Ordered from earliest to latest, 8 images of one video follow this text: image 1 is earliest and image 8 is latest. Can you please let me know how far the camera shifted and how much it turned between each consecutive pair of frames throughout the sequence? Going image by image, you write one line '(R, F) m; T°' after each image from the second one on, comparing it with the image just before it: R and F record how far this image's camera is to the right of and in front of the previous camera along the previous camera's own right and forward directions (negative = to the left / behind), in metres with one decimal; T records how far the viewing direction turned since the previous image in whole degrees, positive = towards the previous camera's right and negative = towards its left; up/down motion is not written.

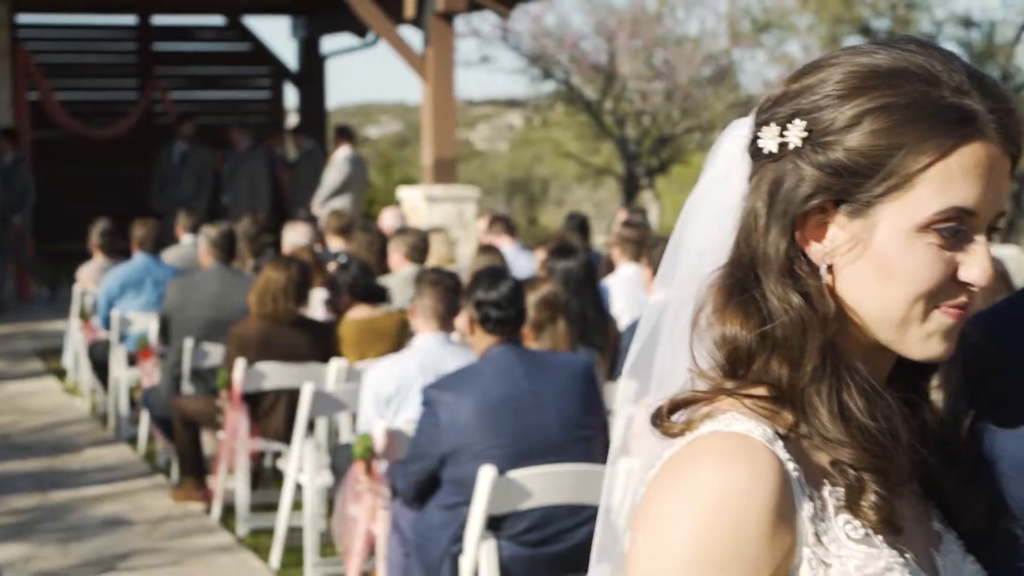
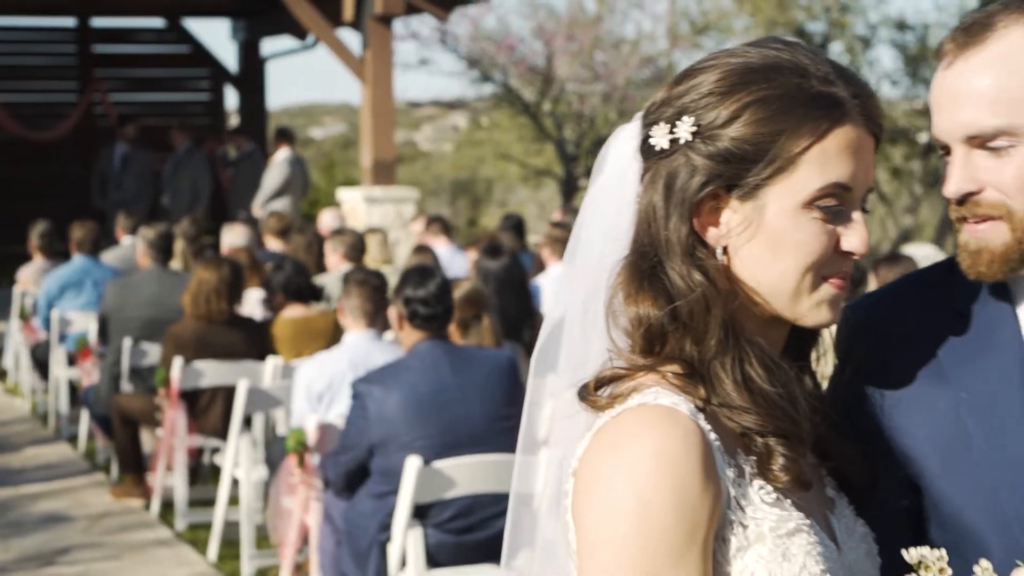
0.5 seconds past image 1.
(+0.1, -0.2) m; +2°
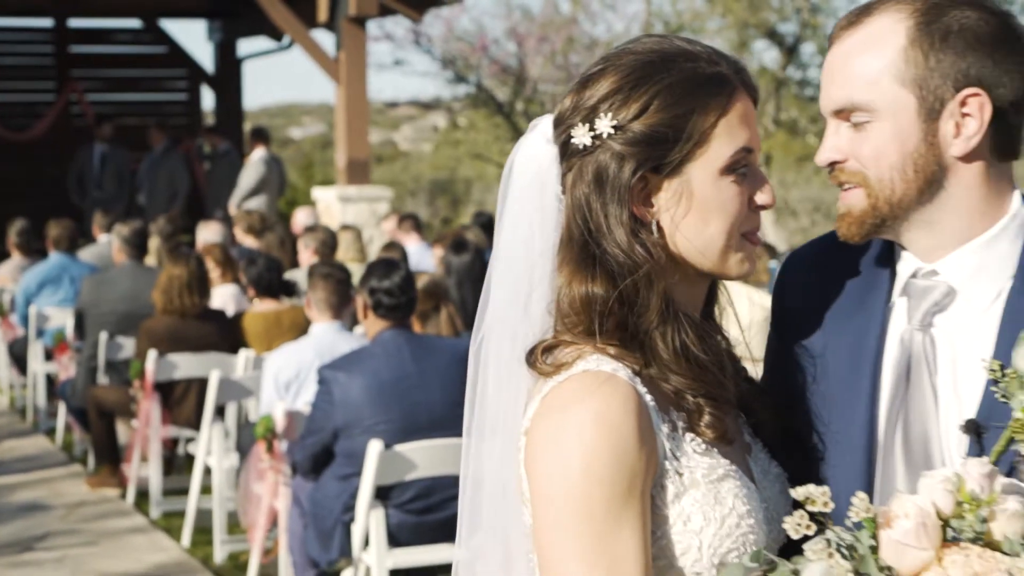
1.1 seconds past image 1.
(+0.1, -0.2) m; +1°
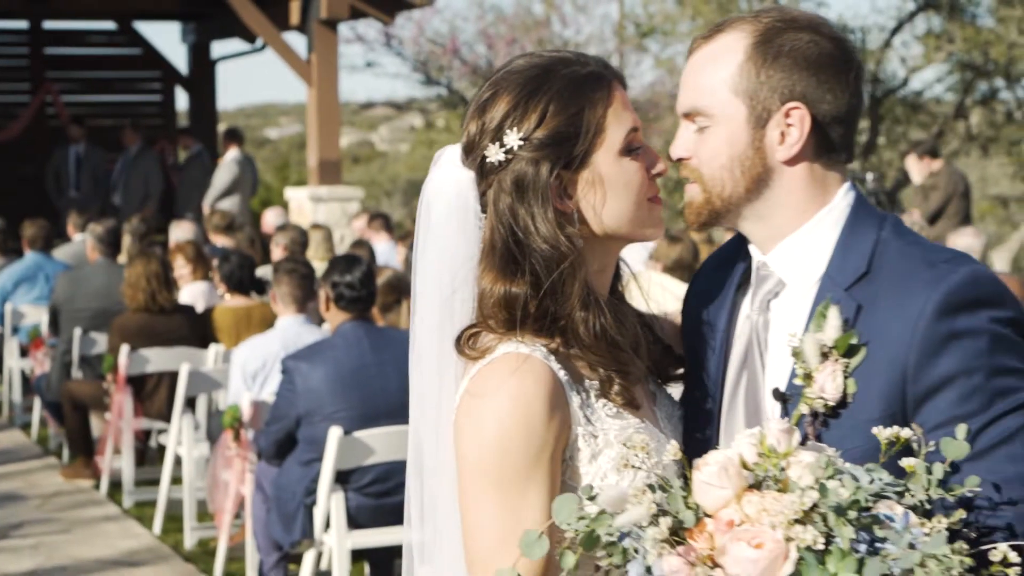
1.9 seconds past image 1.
(+0.1, -0.3) m; +1°
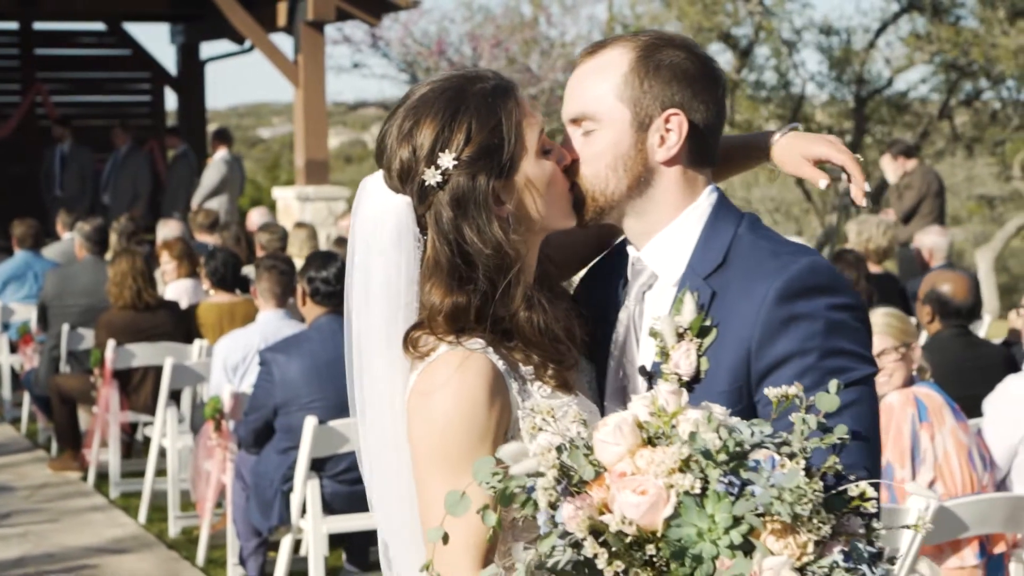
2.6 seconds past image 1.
(+0.1, -0.2) m; 0°
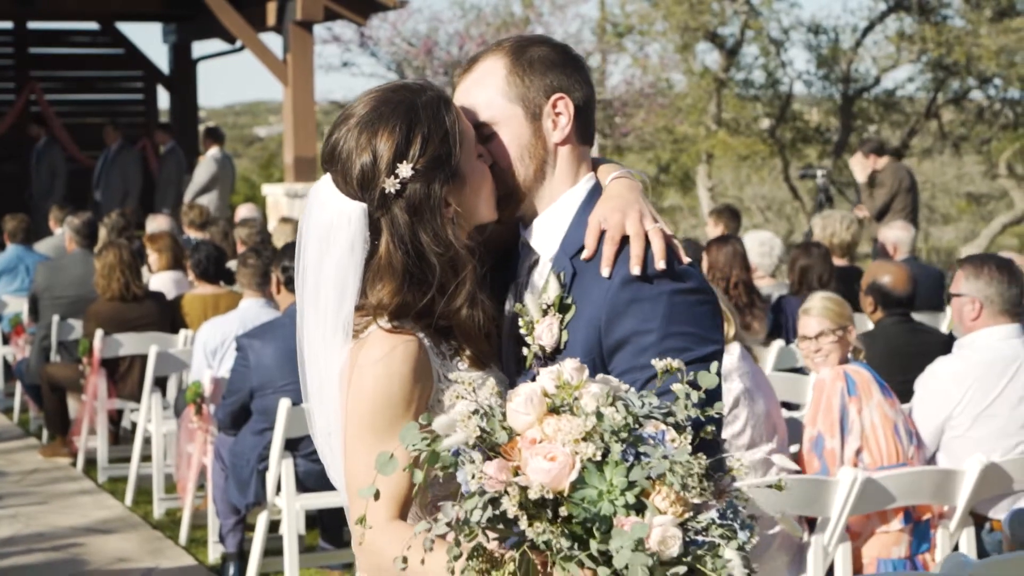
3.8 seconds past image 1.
(+0.1, -0.3) m; 0°
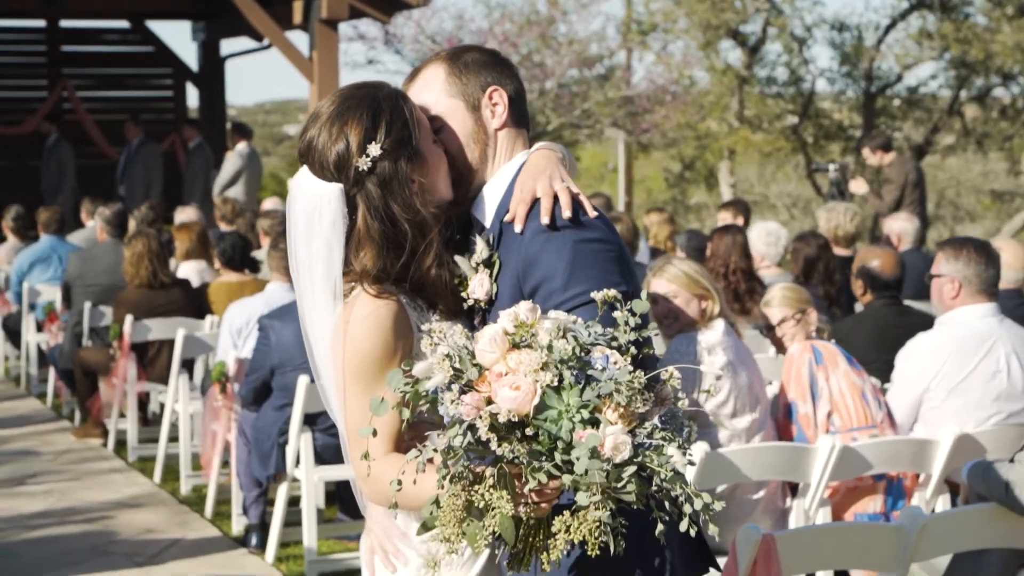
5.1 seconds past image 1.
(+0.1, -0.3) m; -1°
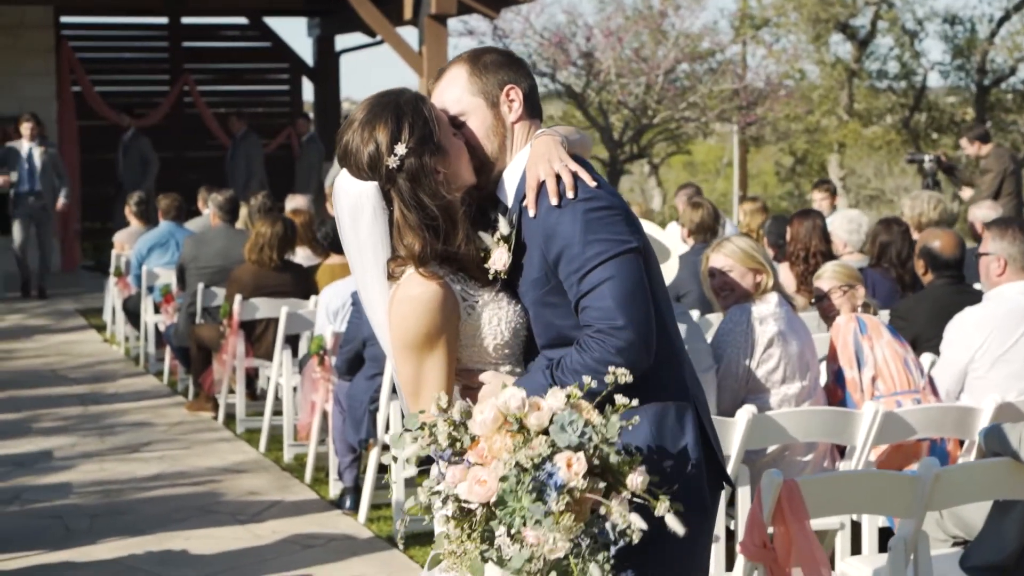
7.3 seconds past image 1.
(+0.2, -0.3) m; -5°
